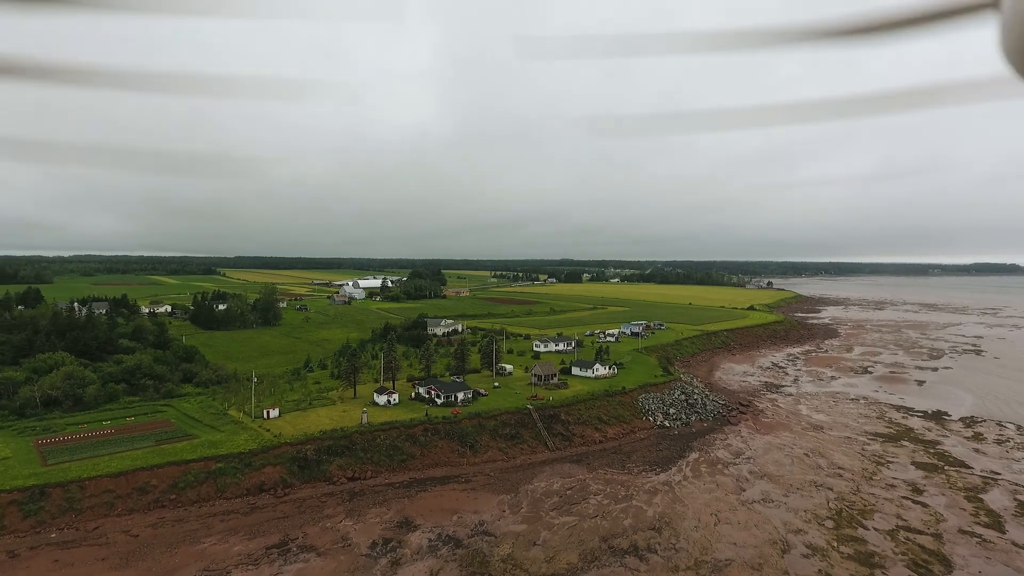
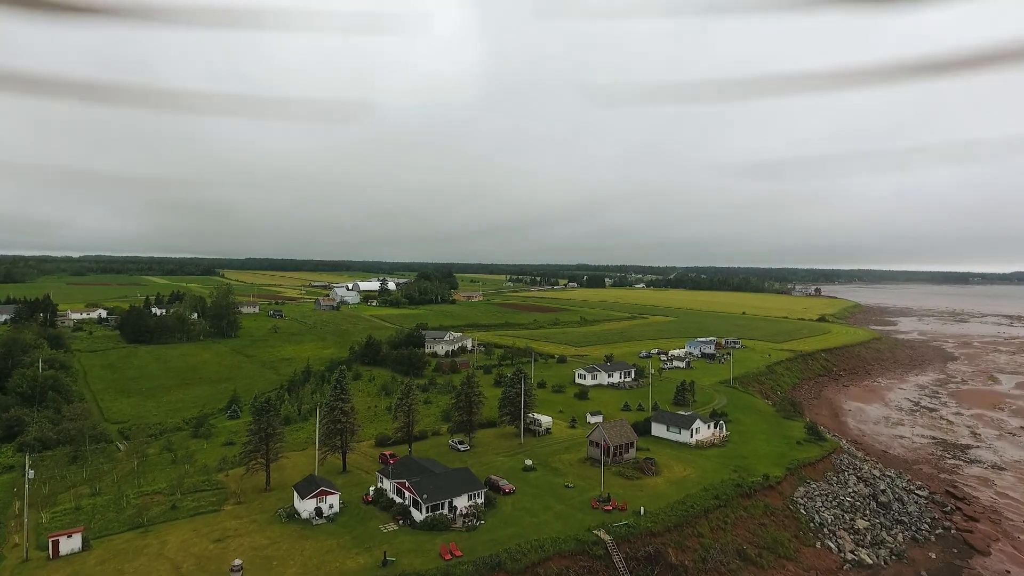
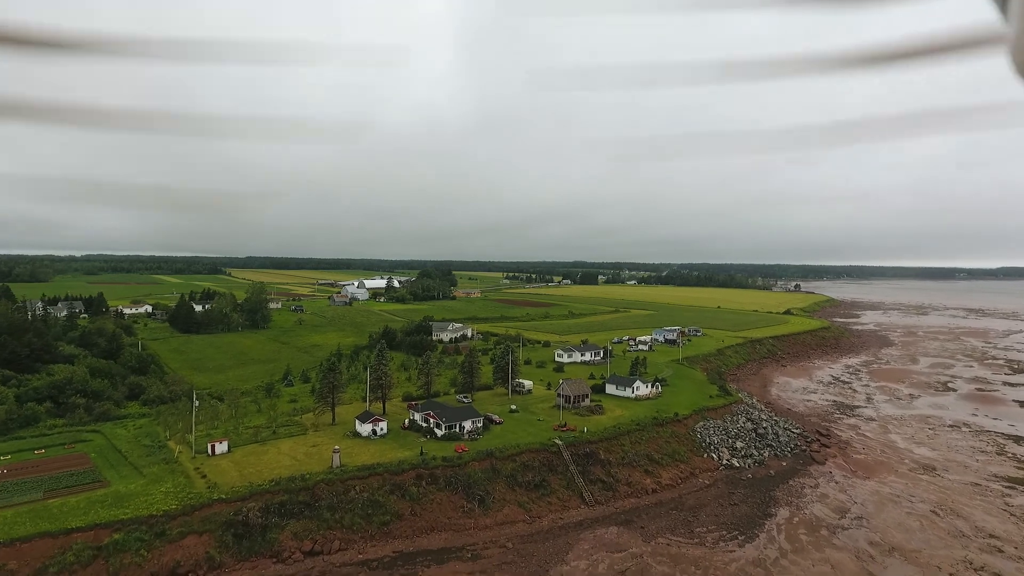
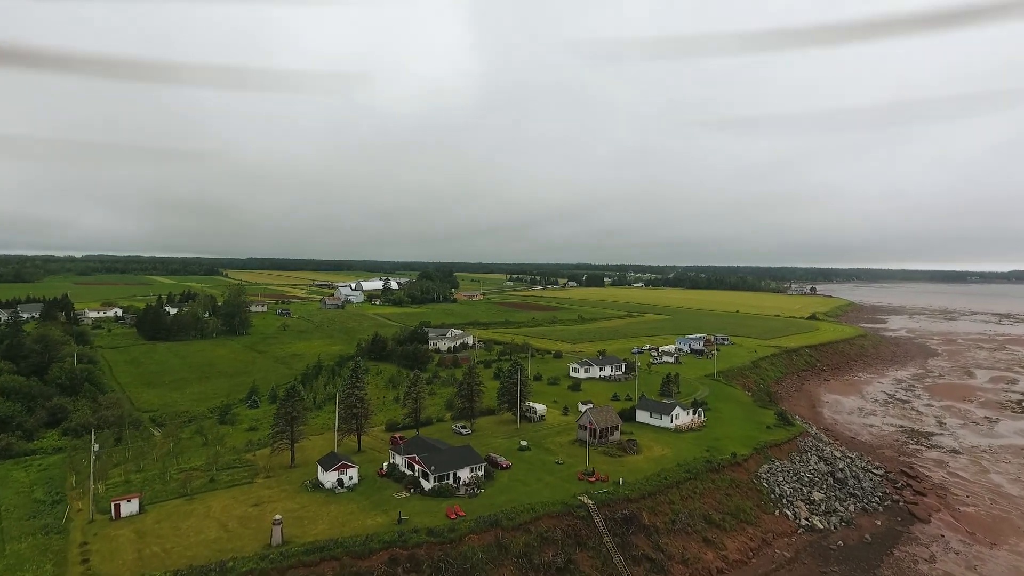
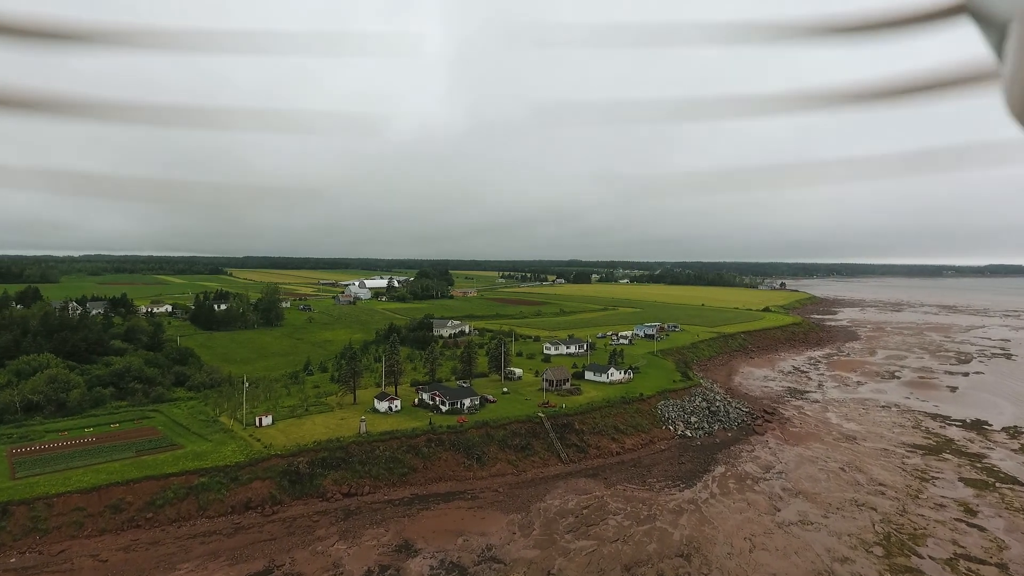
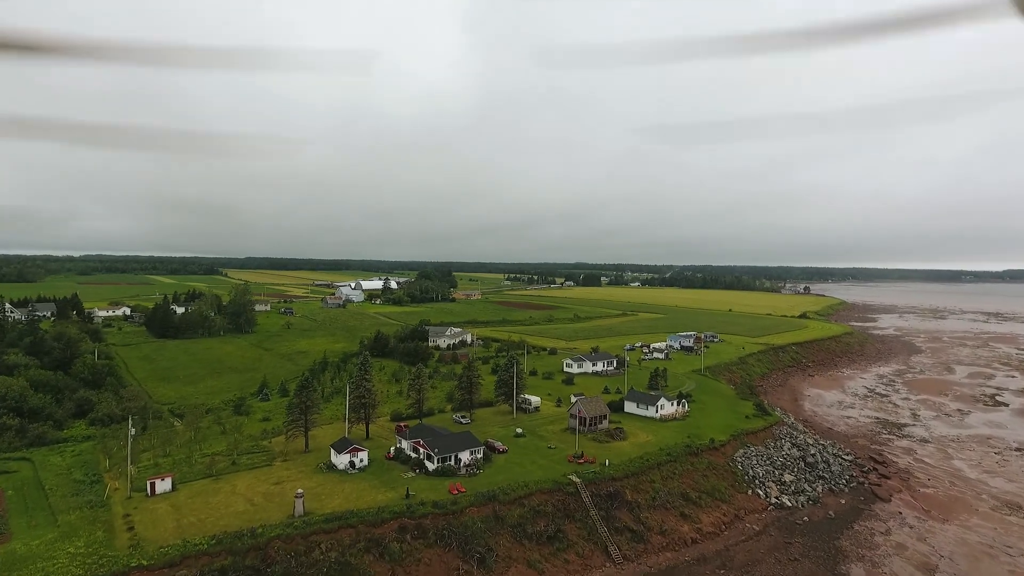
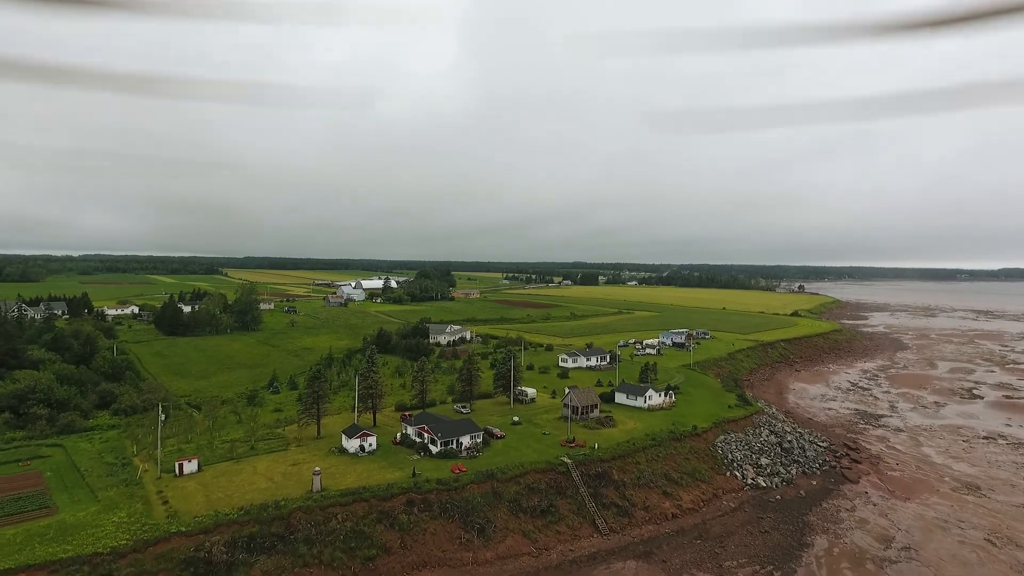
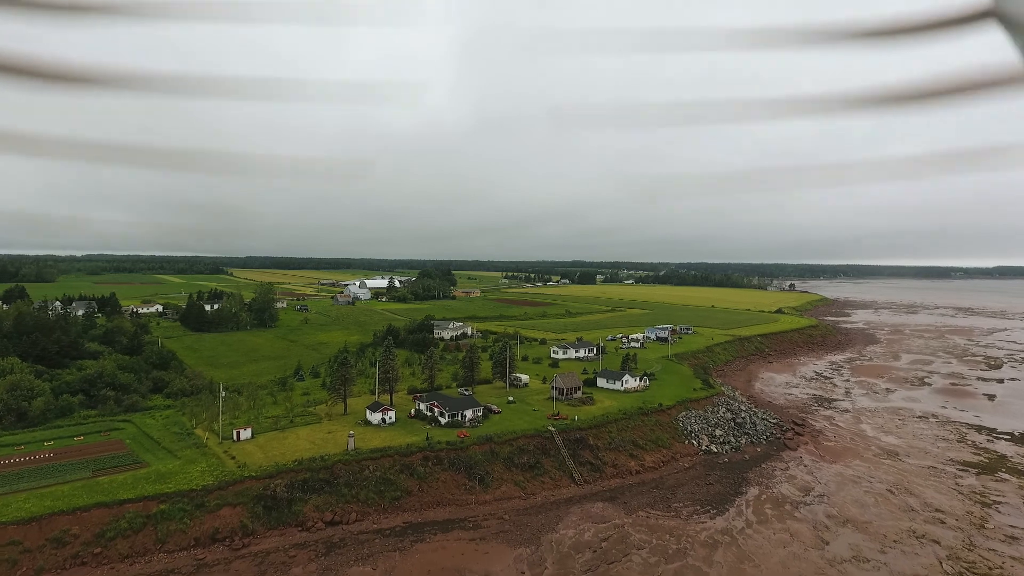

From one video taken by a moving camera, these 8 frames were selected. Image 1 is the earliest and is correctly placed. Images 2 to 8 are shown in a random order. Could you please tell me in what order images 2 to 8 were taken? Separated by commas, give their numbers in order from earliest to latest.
5, 8, 3, 7, 6, 4, 2
